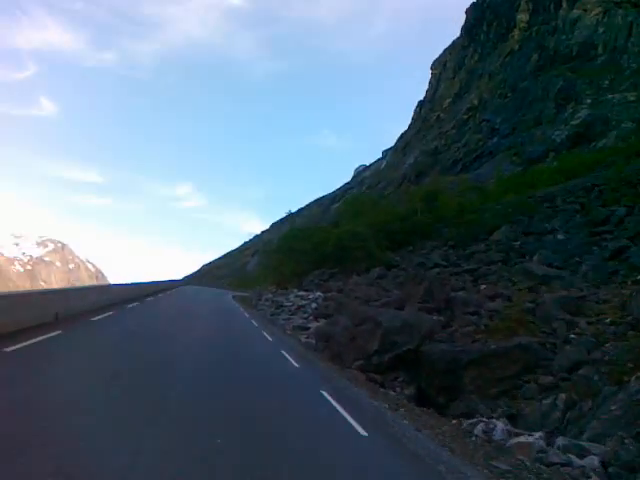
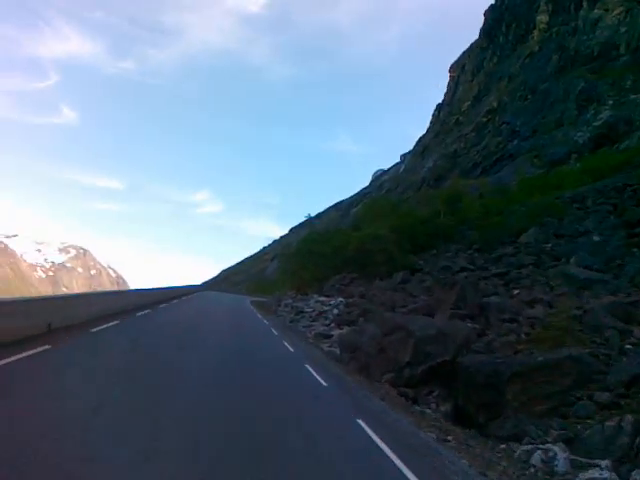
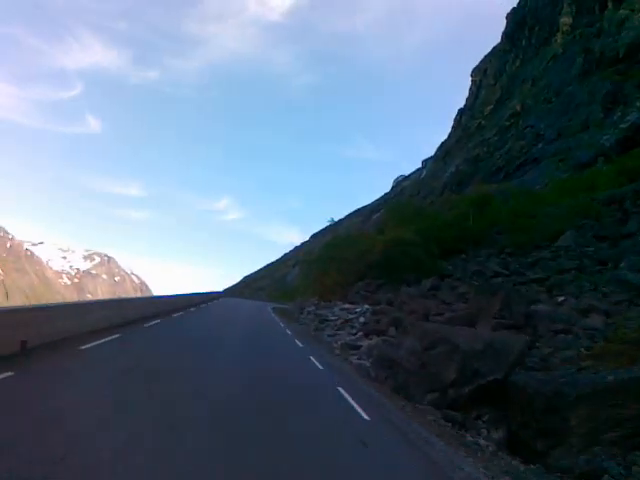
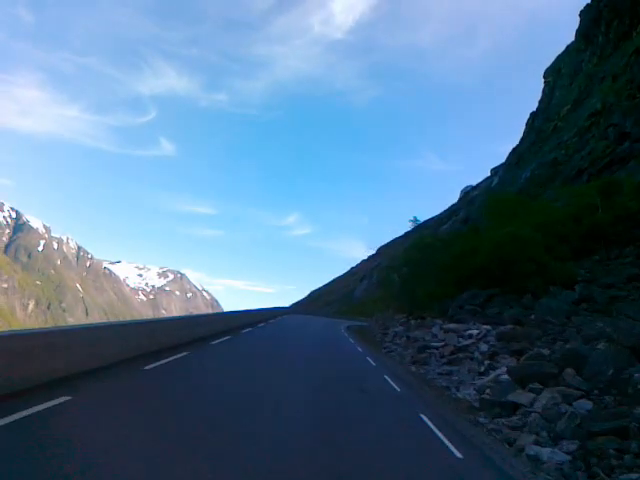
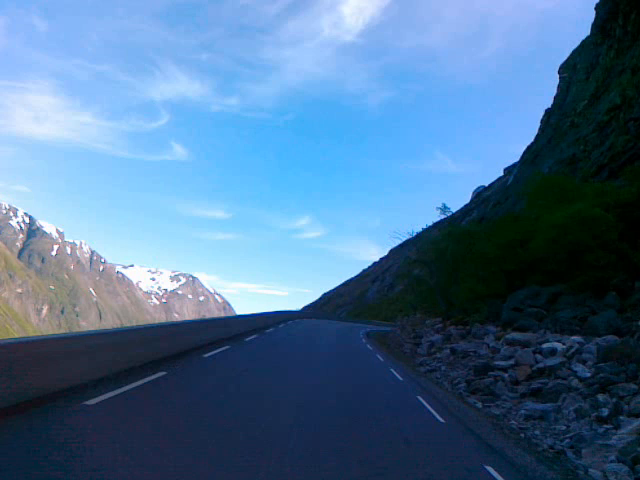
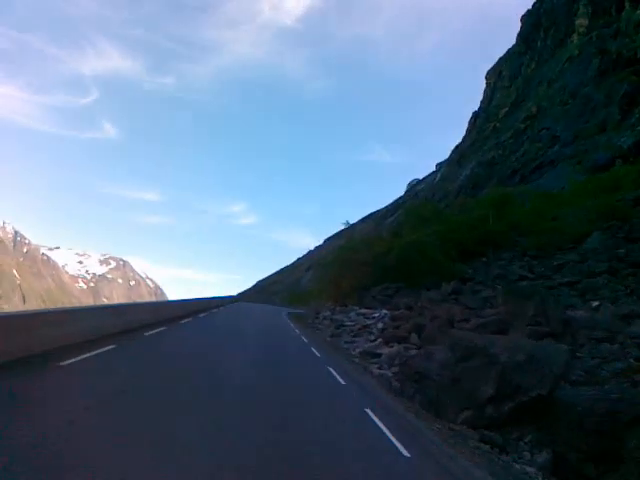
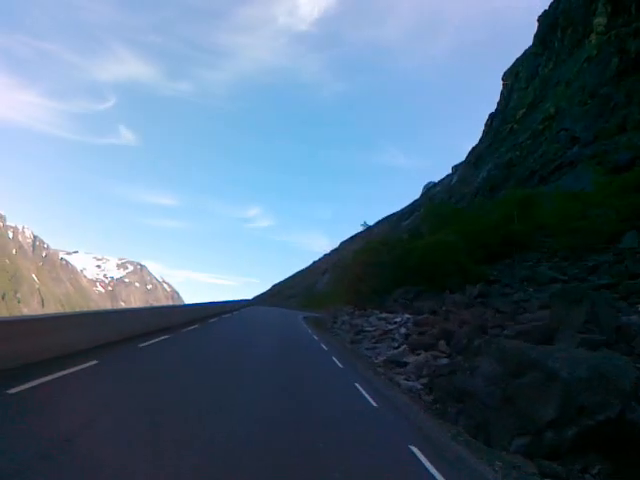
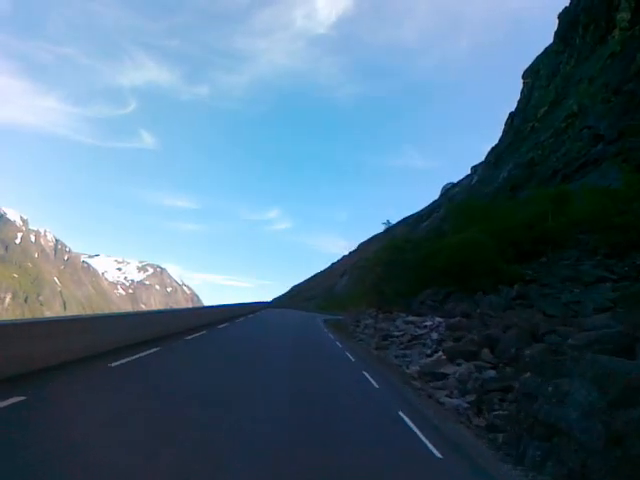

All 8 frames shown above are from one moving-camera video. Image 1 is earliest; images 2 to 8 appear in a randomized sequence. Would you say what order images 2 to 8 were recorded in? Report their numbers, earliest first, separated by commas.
2, 3, 6, 7, 8, 4, 5
